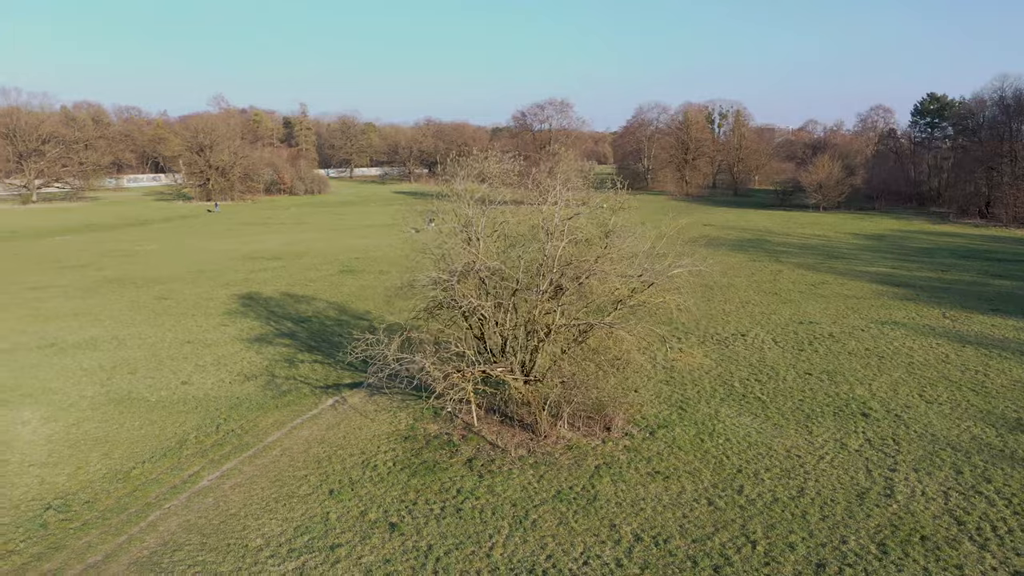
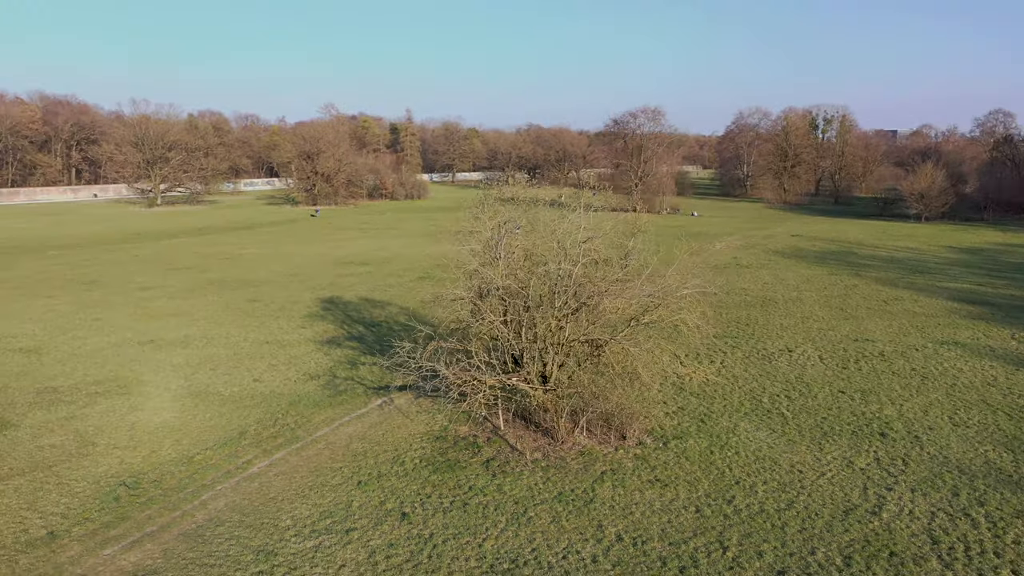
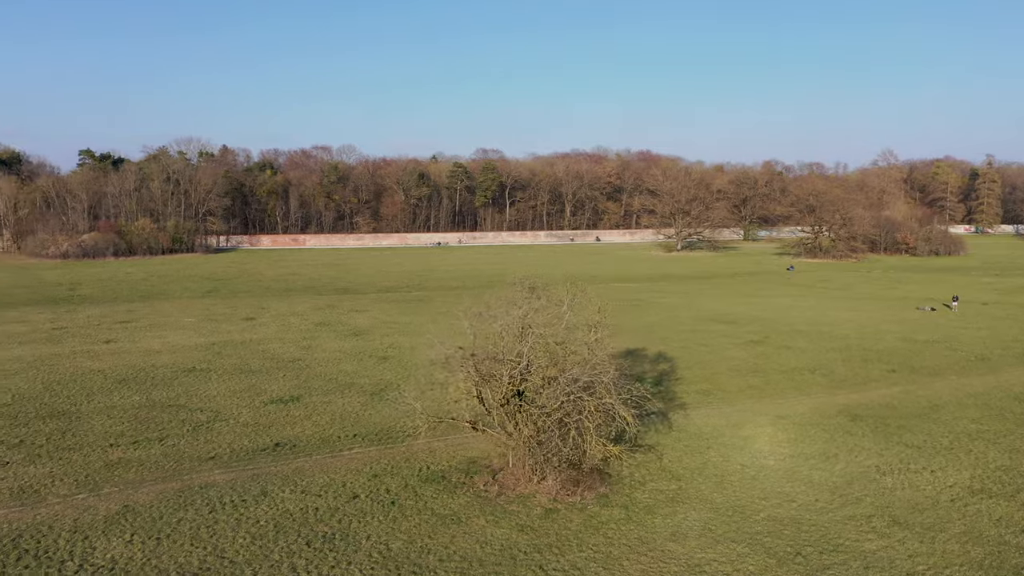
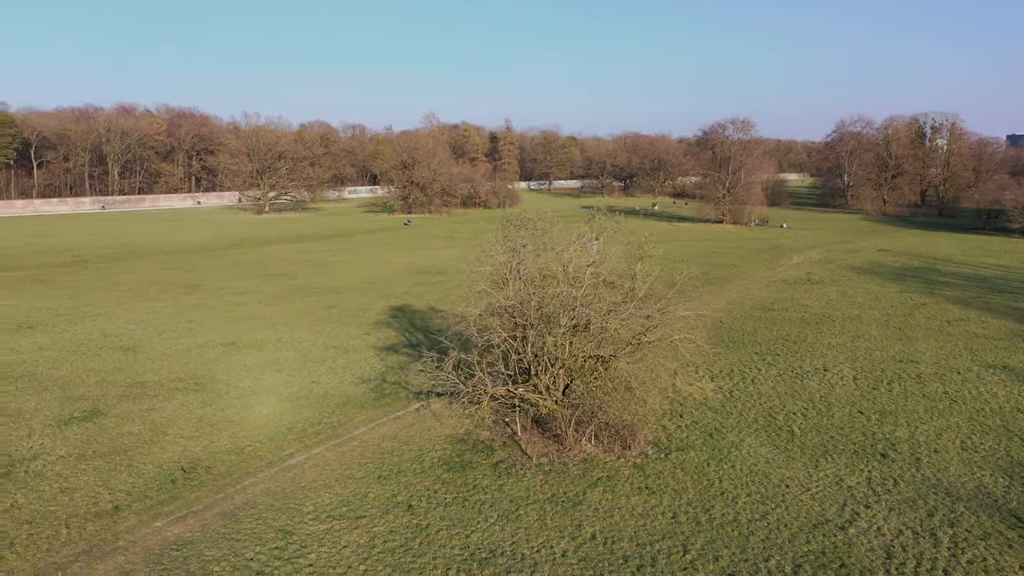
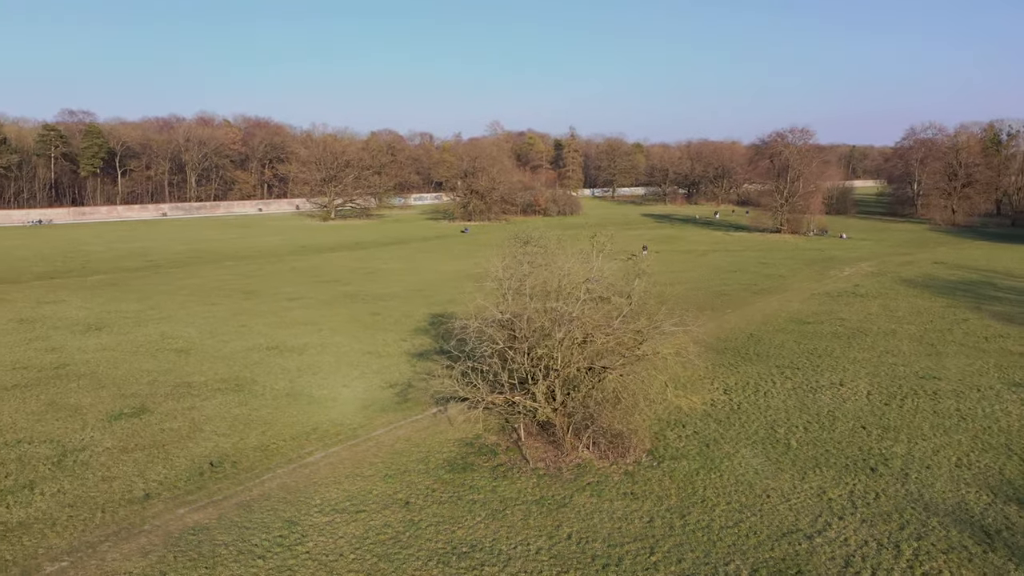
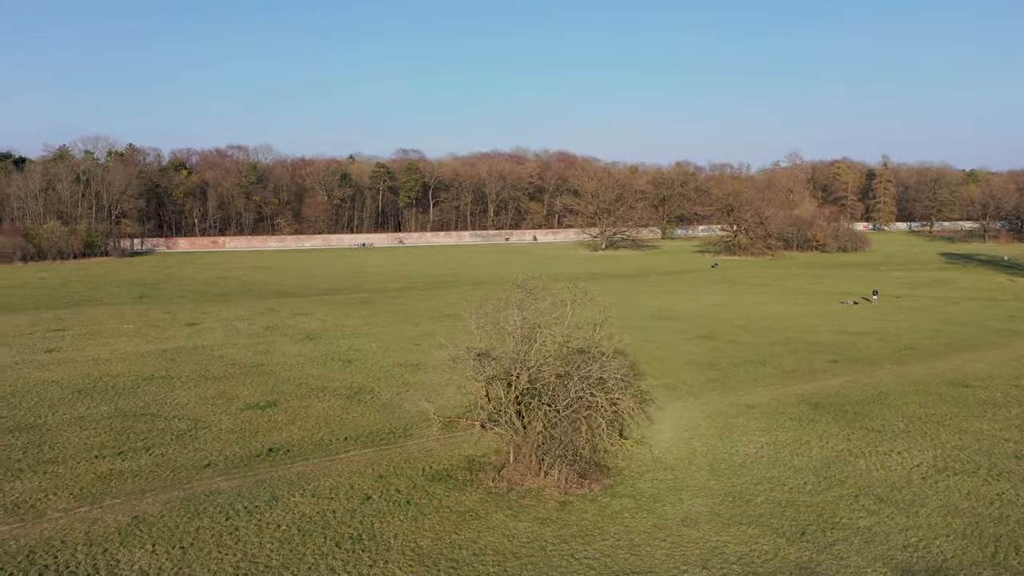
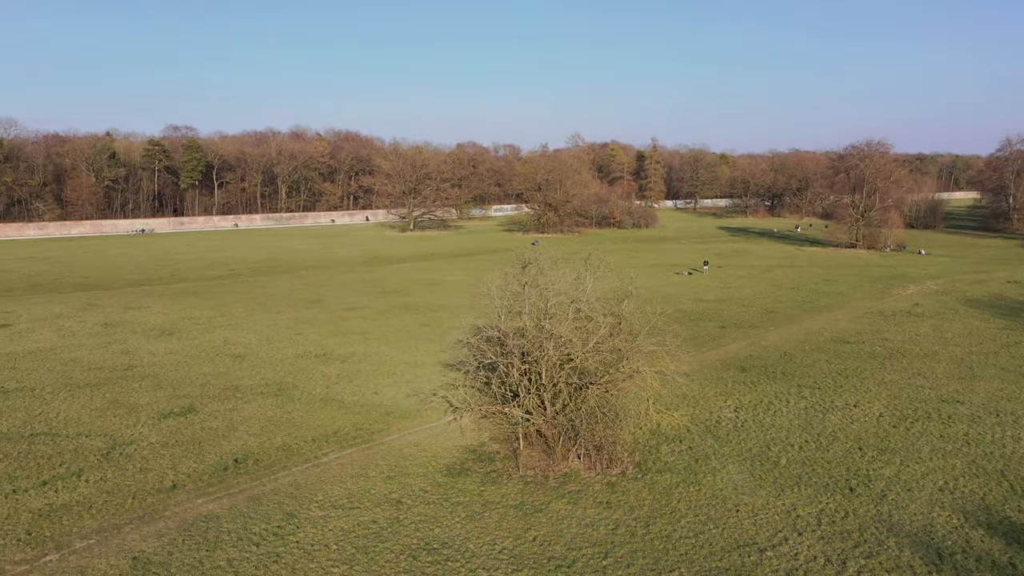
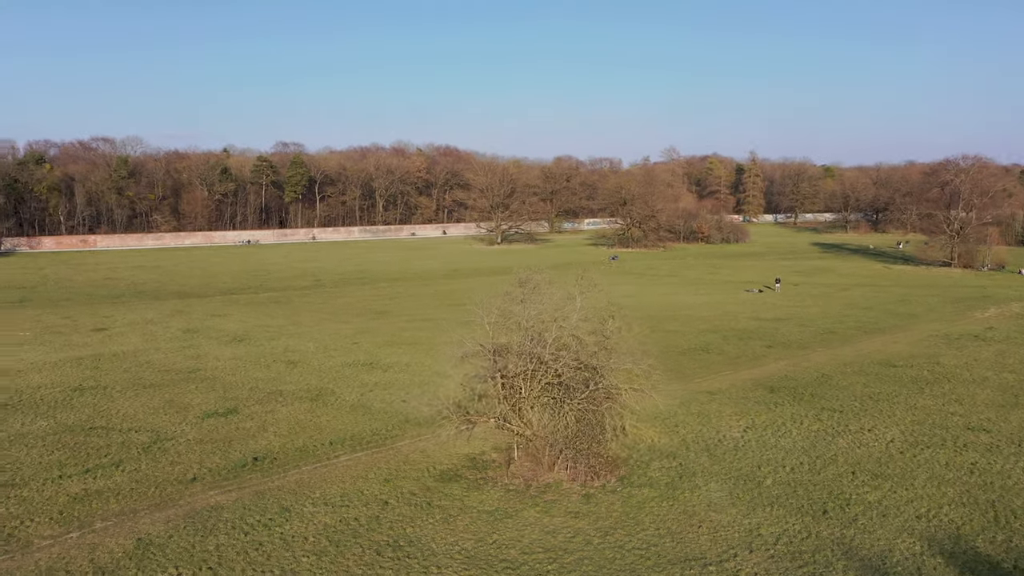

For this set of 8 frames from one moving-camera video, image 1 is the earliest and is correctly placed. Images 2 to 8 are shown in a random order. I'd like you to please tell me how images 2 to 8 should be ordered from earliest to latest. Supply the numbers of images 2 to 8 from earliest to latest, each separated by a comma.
2, 4, 5, 7, 8, 6, 3
